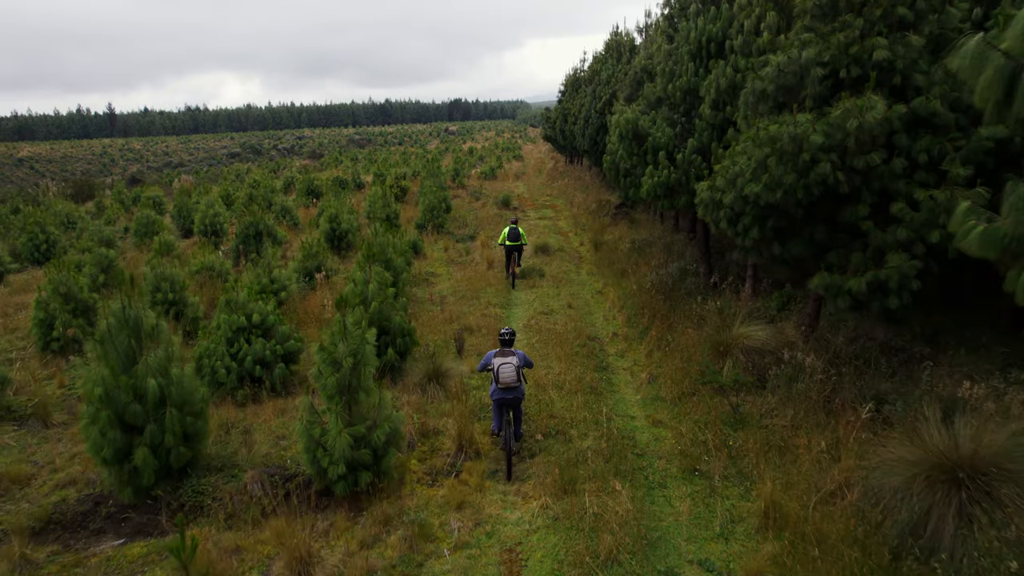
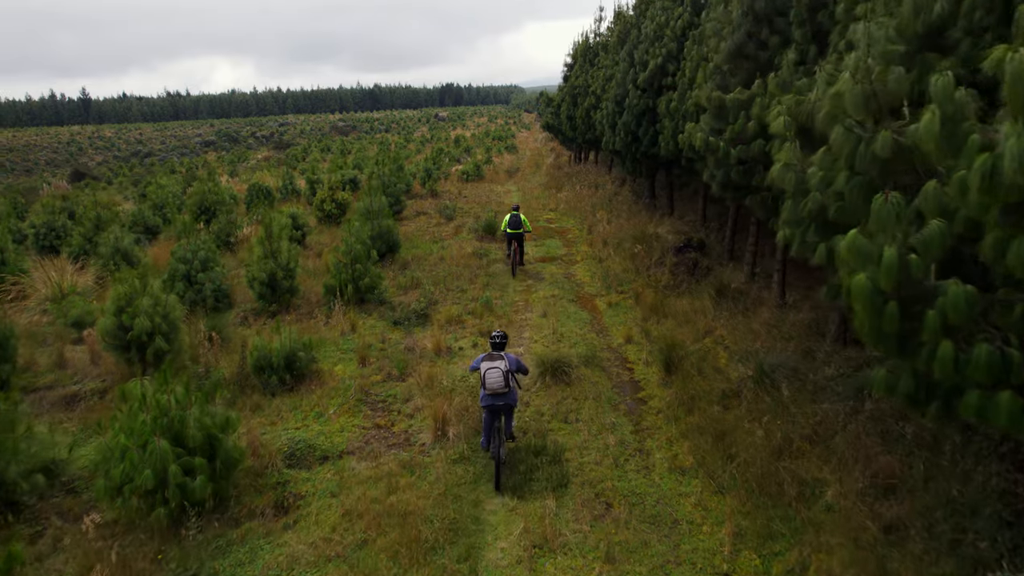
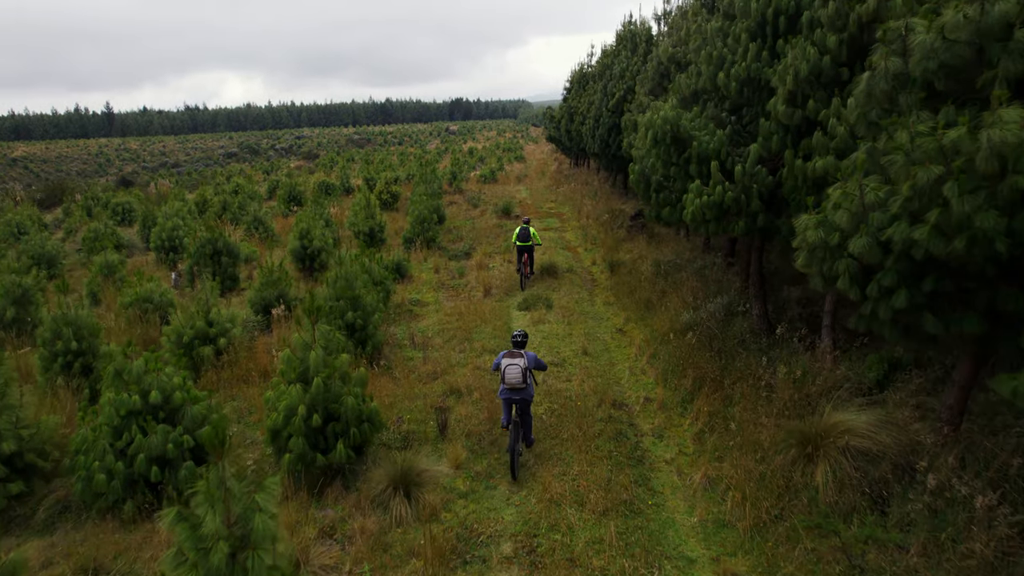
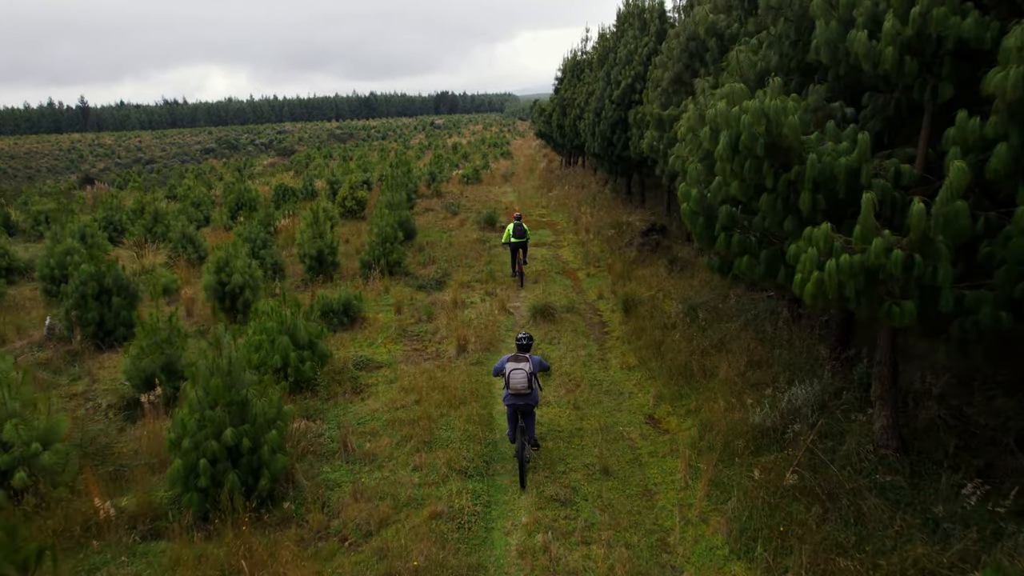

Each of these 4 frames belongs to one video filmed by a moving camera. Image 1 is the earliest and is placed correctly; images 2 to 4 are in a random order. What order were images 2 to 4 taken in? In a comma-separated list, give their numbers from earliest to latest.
3, 4, 2
